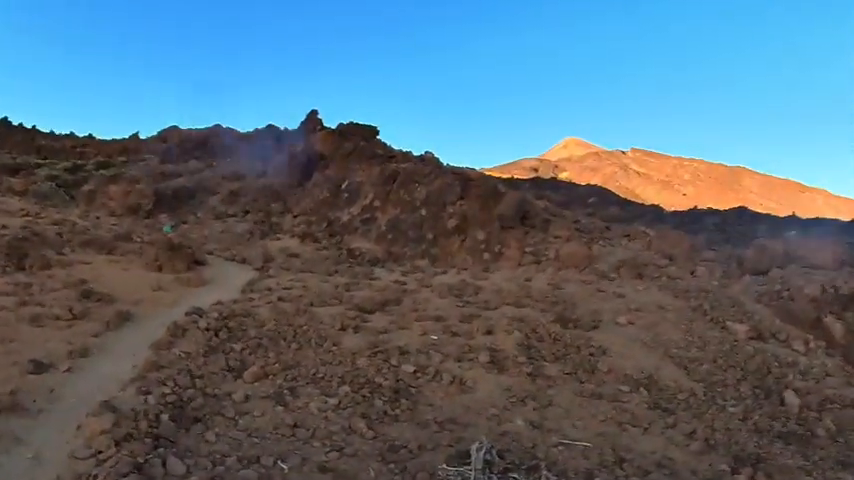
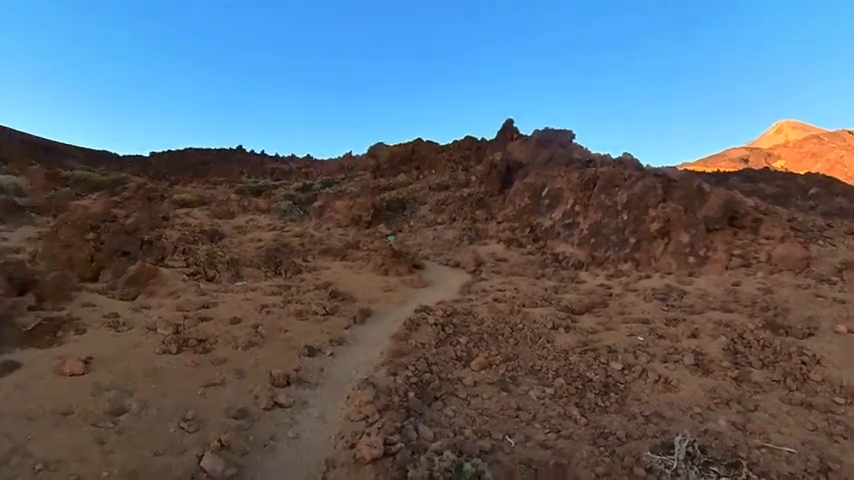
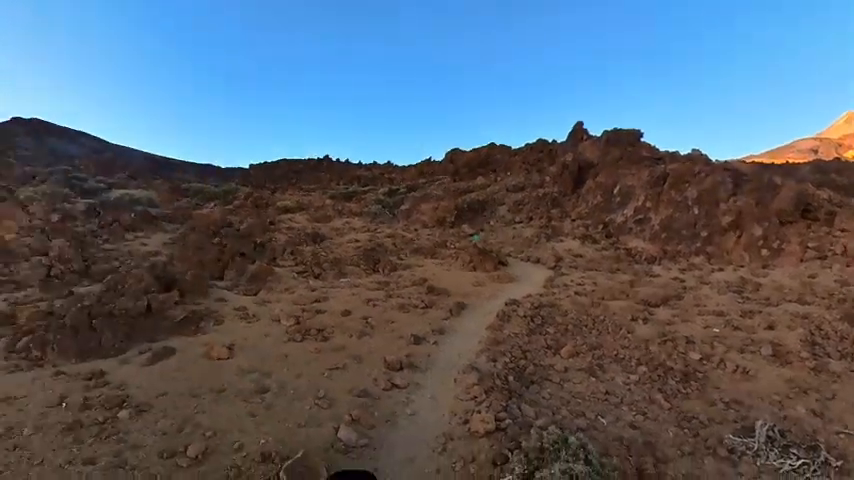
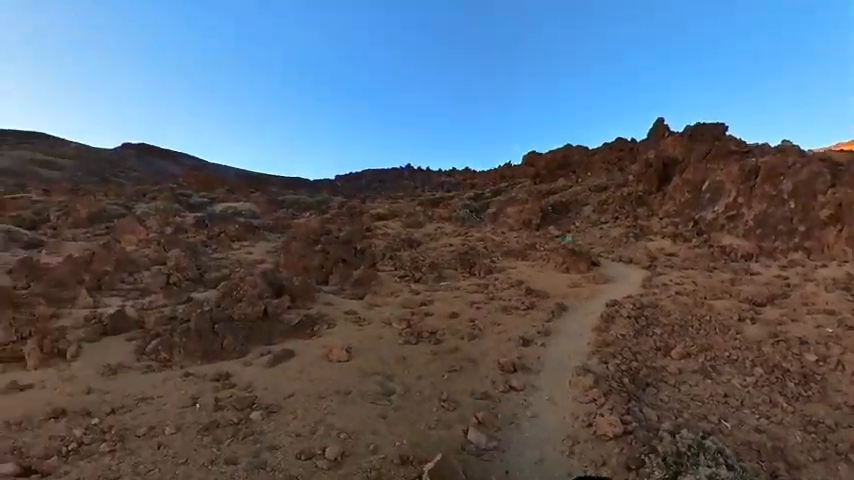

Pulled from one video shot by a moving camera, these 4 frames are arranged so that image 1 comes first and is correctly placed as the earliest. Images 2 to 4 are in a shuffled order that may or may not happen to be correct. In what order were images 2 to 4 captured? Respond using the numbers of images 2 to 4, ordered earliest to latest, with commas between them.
2, 3, 4
